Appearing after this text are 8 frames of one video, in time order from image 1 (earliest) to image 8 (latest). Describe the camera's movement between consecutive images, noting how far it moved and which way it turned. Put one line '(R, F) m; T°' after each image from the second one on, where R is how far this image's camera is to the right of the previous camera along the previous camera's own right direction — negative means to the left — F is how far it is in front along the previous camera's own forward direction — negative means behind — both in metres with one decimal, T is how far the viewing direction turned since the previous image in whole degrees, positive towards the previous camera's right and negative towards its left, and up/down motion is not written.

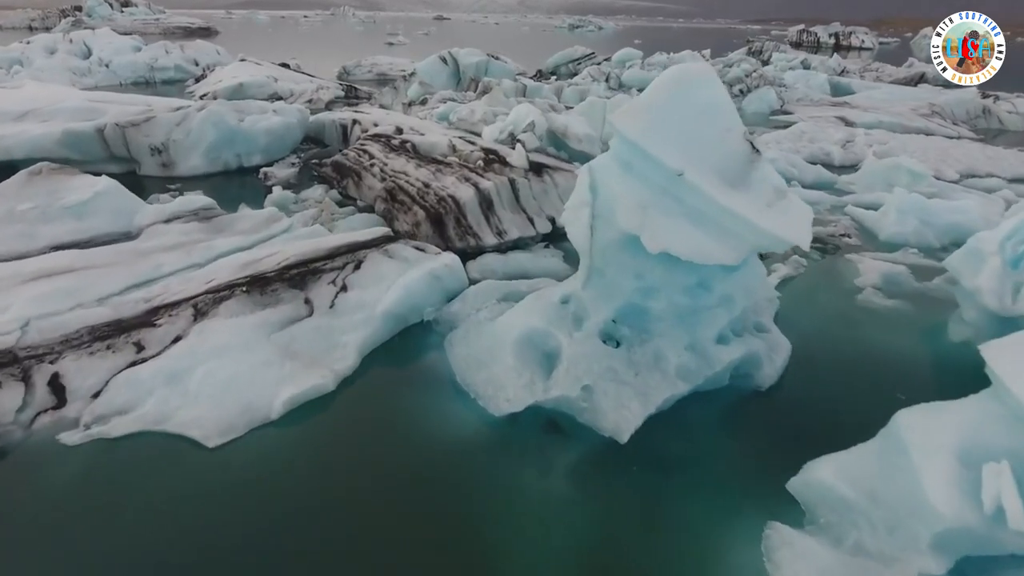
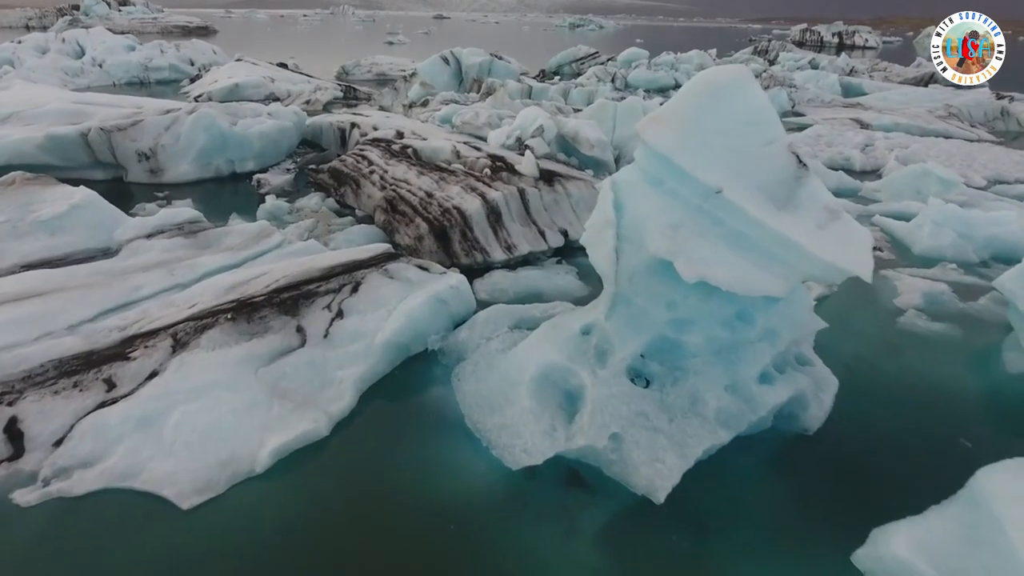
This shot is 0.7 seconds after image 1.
(-0.1, +0.4) m; 0°
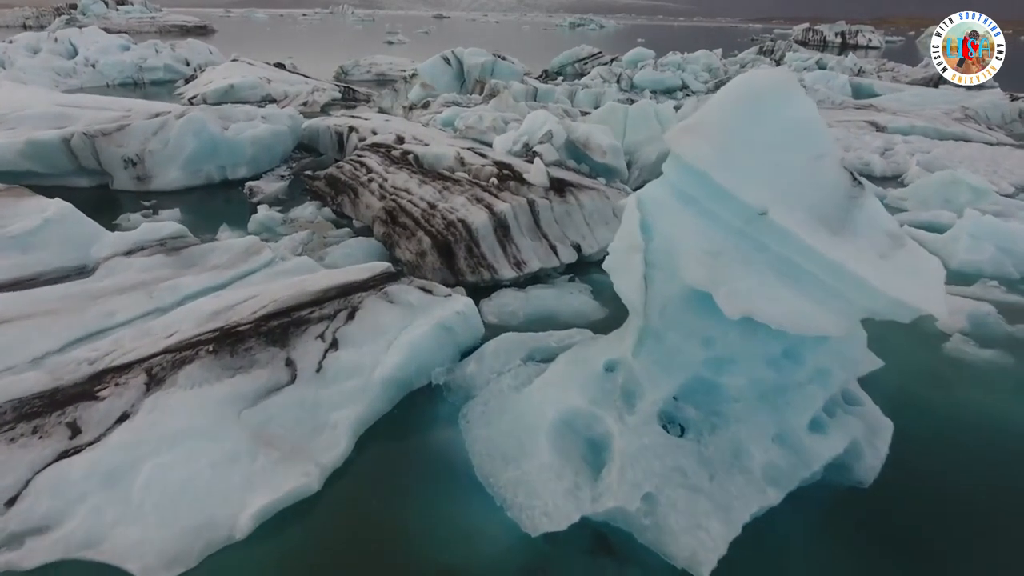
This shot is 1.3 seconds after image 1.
(-0.1, +0.4) m; 0°
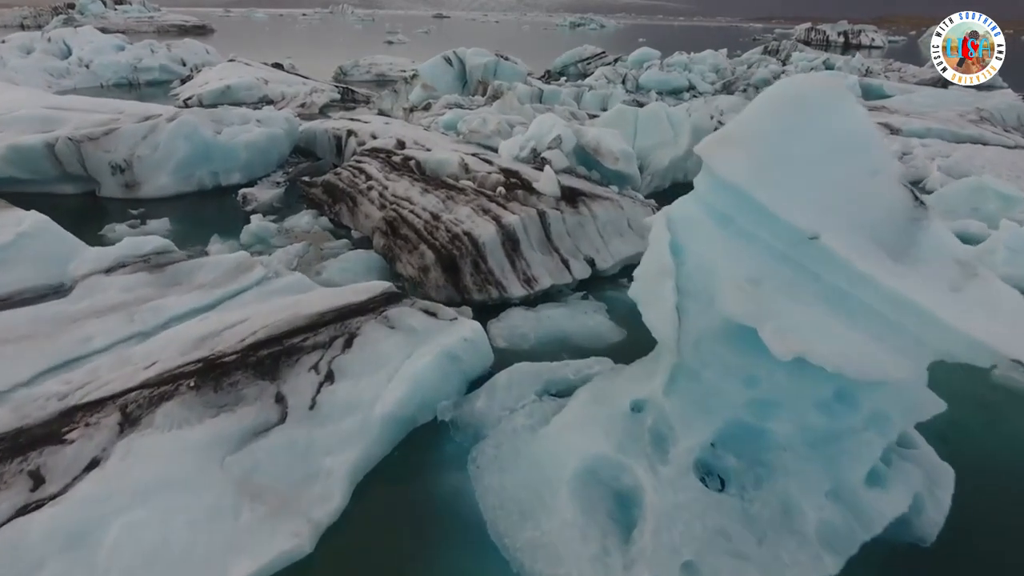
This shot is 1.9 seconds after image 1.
(-0.1, +0.3) m; 0°
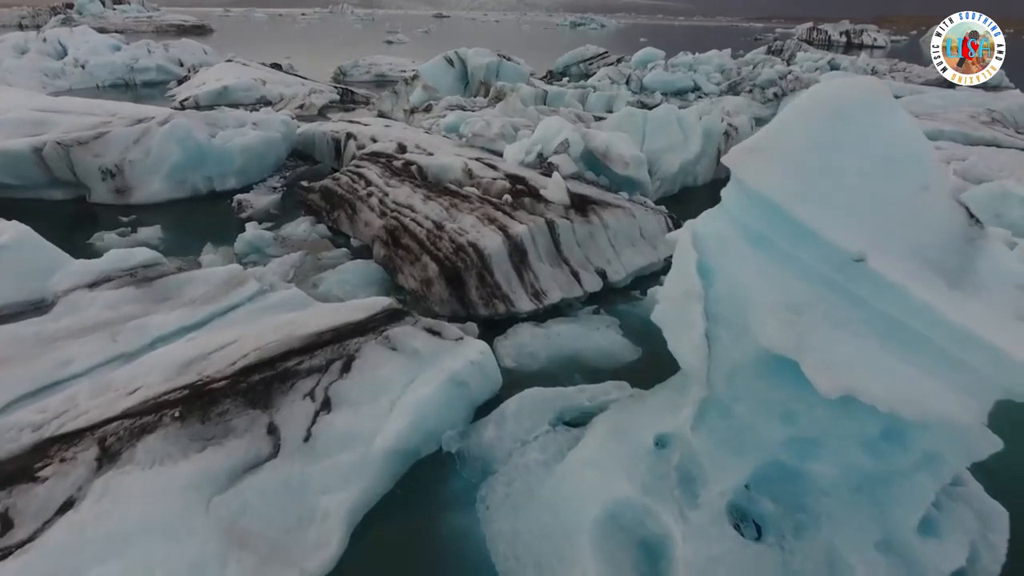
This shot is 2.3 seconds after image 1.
(-0.1, +0.2) m; 0°
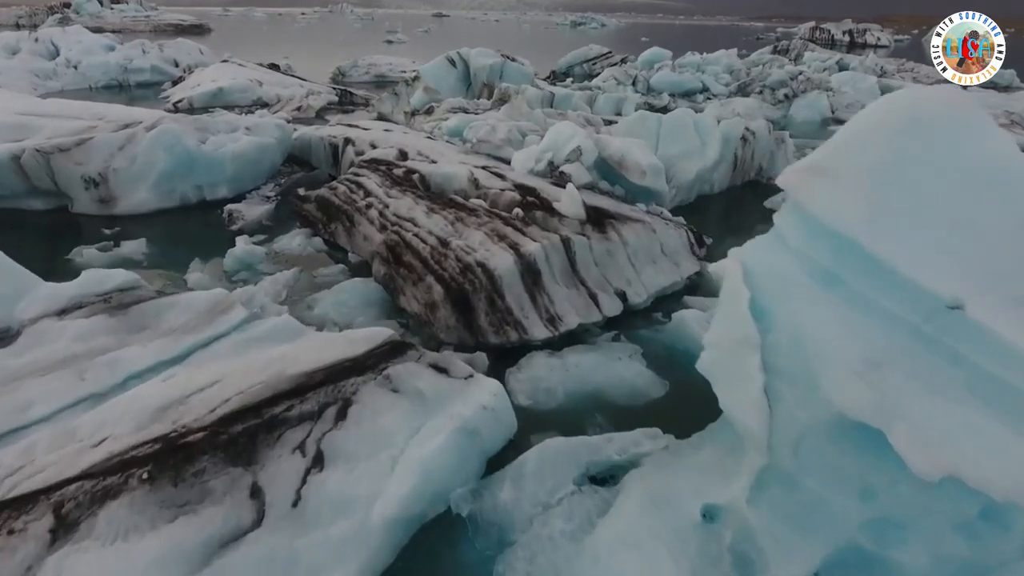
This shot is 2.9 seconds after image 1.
(-0.1, +0.4) m; 0°
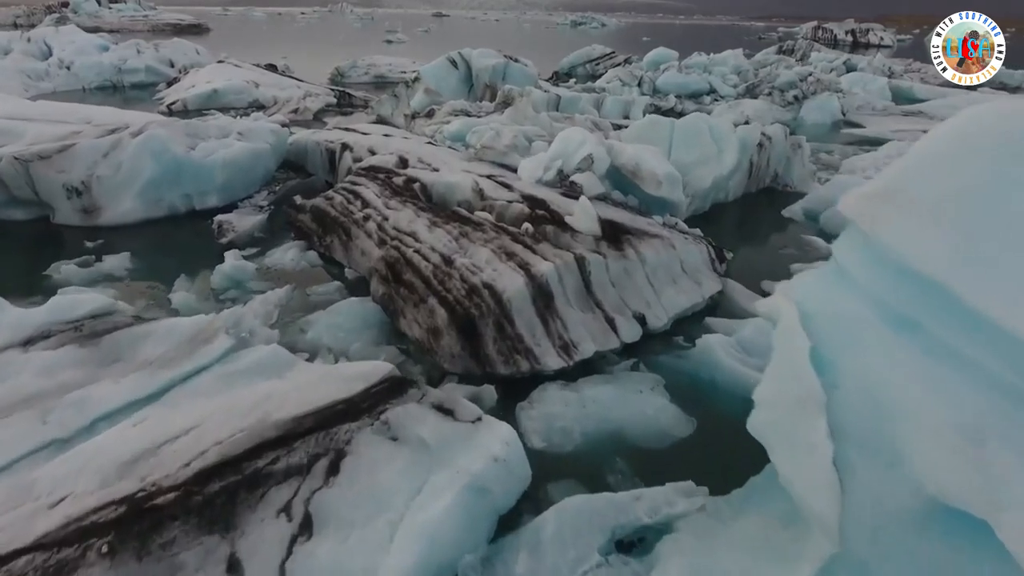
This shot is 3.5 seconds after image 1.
(-0.1, +0.3) m; 0°
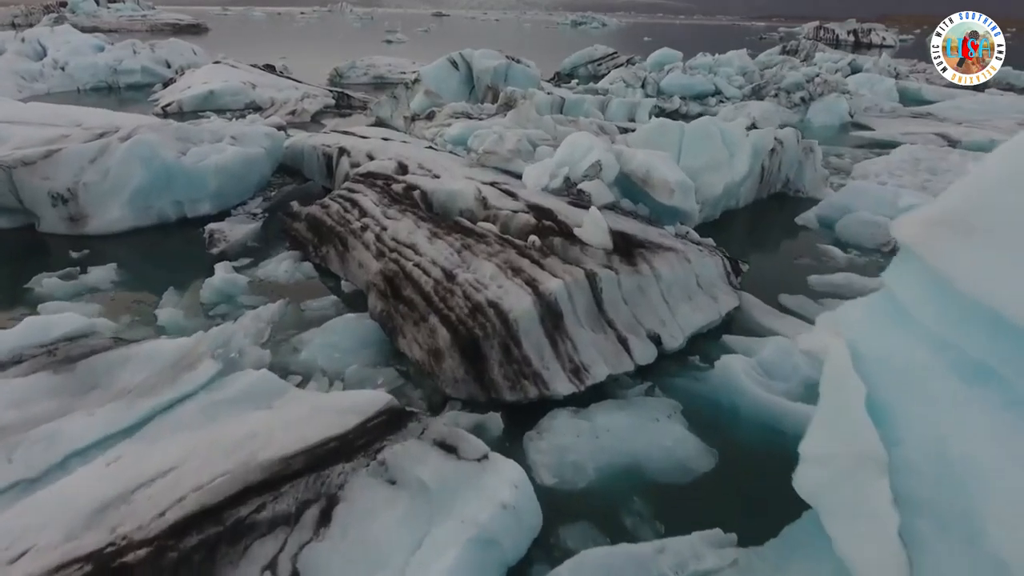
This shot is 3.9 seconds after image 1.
(0.0, +0.2) m; 0°
